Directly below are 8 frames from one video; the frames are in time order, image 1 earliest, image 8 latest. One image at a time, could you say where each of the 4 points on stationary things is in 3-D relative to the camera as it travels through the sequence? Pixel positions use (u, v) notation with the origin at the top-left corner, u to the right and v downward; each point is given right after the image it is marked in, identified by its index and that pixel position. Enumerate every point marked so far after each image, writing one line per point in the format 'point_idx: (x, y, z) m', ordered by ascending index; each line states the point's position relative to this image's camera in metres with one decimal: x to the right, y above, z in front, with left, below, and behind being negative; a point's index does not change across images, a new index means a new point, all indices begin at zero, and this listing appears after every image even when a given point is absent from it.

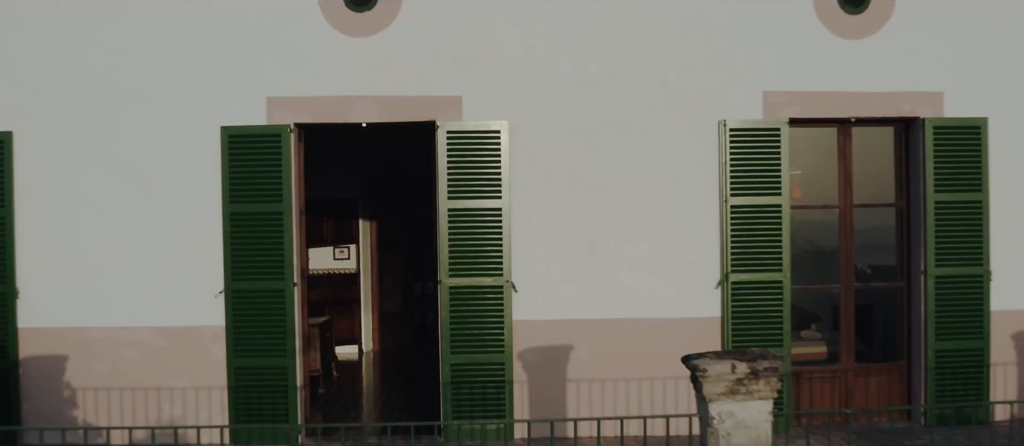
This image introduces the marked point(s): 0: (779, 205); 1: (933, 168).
0: (+0.8, +0.1, +4.0) m
1: (+1.4, +0.2, +4.1) m
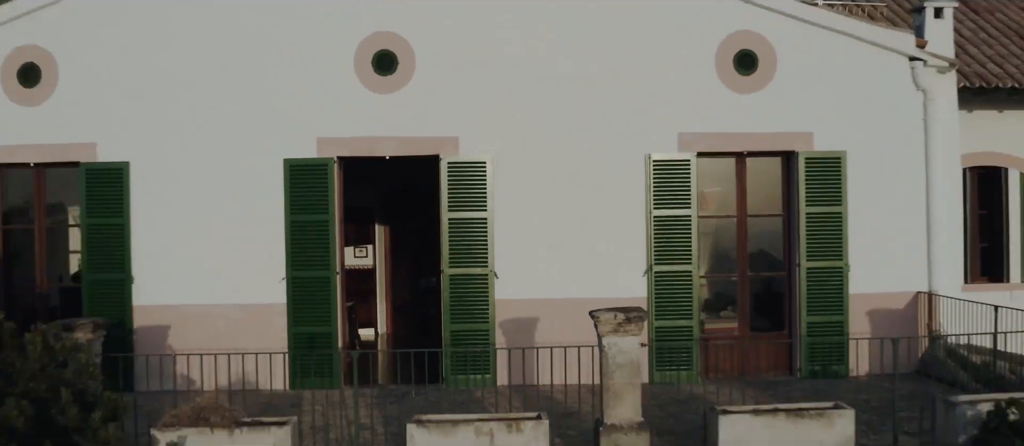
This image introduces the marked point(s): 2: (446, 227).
0: (+0.7, 0.0, +5.5) m
1: (+1.3, +0.2, +5.5) m
2: (-0.3, 0.0, +5.3) m
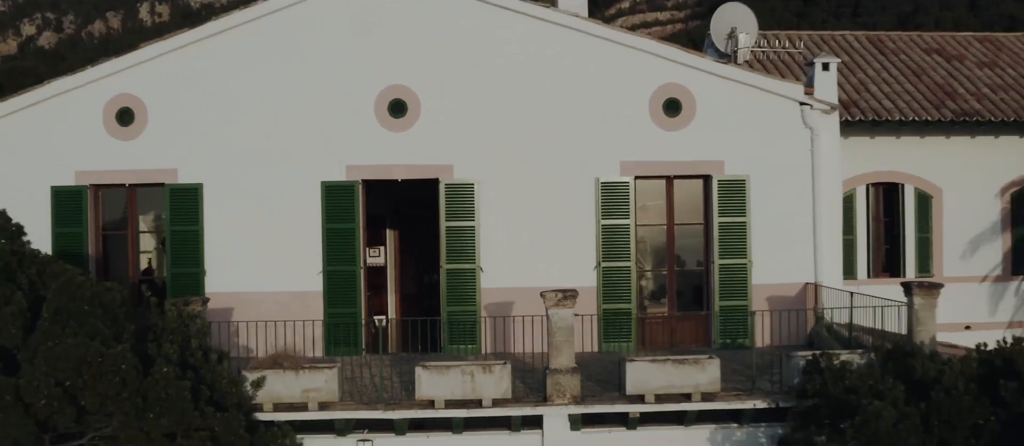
0: (+0.6, 0.0, +7.1) m
1: (+1.2, +0.1, +7.2) m
2: (-0.4, -0.1, +7.0) m
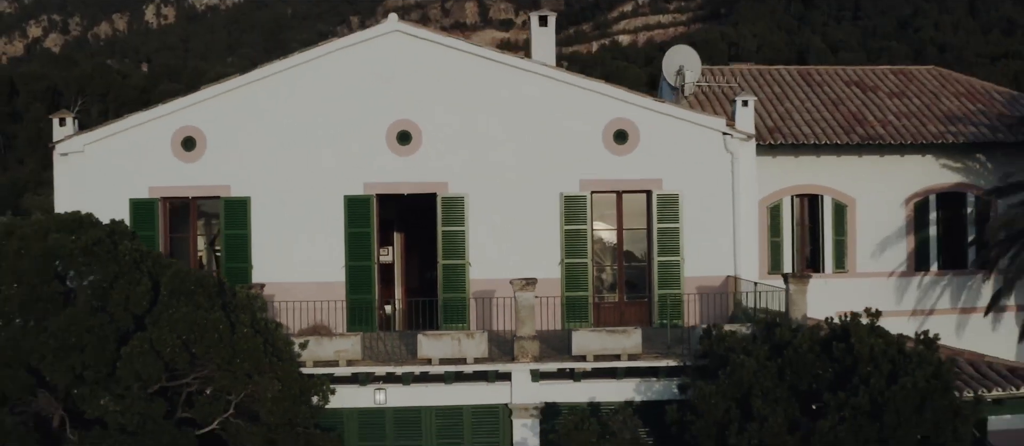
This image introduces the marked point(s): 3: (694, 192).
0: (+0.5, 0.0, +9.0) m
1: (+1.1, +0.1, +9.0) m
2: (-0.5, -0.1, +8.9) m
3: (+1.3, +0.2, +9.1) m
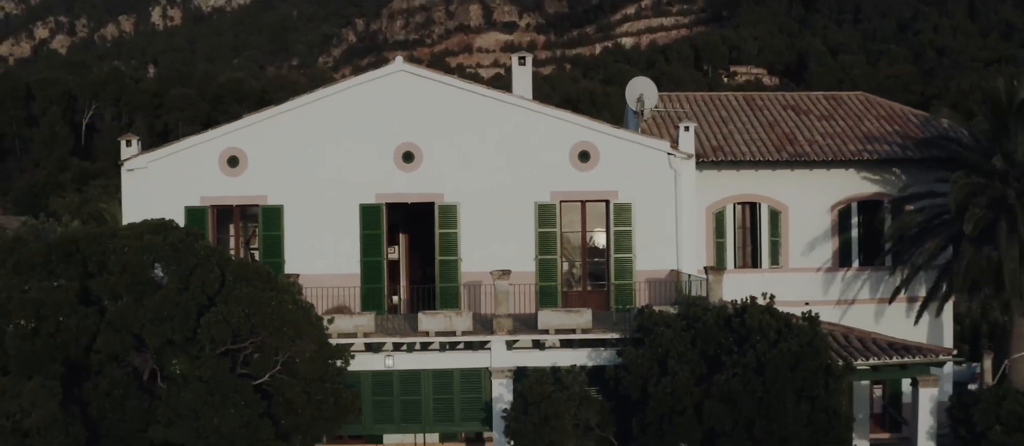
0: (+0.4, -0.1, +11.1) m
1: (+0.9, 0.0, +11.1) m
2: (-0.7, -0.1, +10.9) m
3: (+1.2, +0.2, +11.1) m
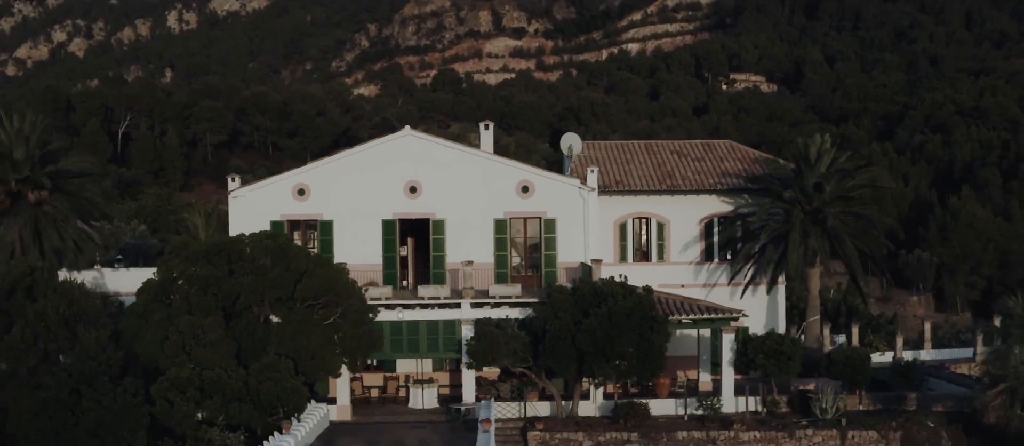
0: (-0.1, -0.2, +17.4) m
1: (+0.4, -0.1, +17.4) m
2: (-1.1, -0.2, +17.3) m
3: (+0.7, +0.1, +17.4) m
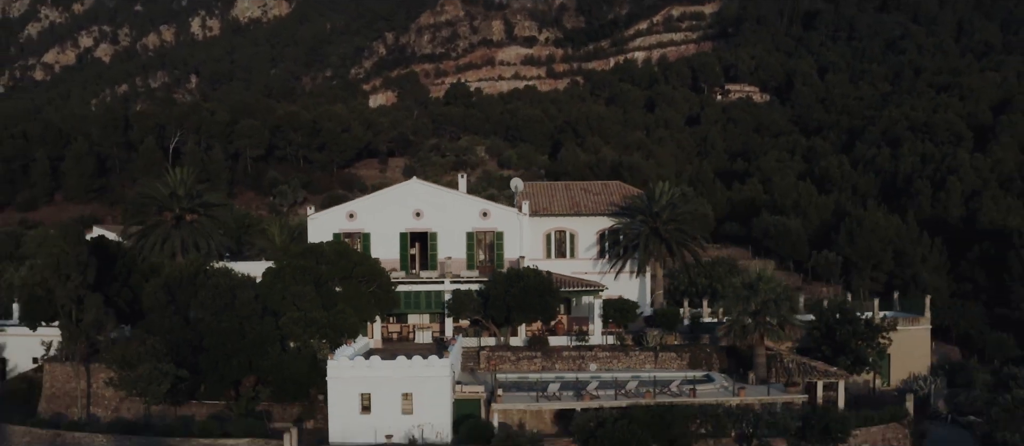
0: (-0.9, -0.5, +29.3) m
1: (-0.4, -0.4, +29.4) m
2: (-2.0, -0.5, +29.2) m
3: (-0.1, -0.2, +29.4) m
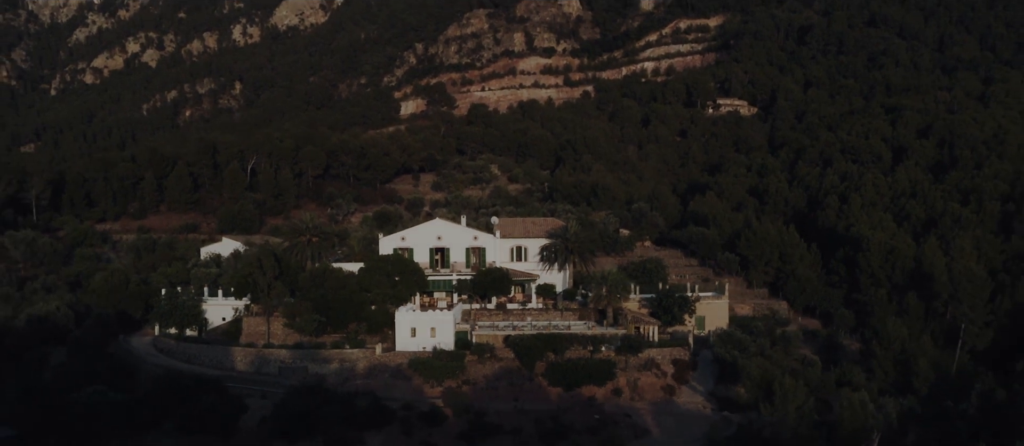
0: (-1.9, -1.4, +54.5) m
1: (-1.4, -1.3, +54.5) m
2: (-3.0, -1.4, +54.4) m
3: (-1.1, -1.1, +54.5) m
